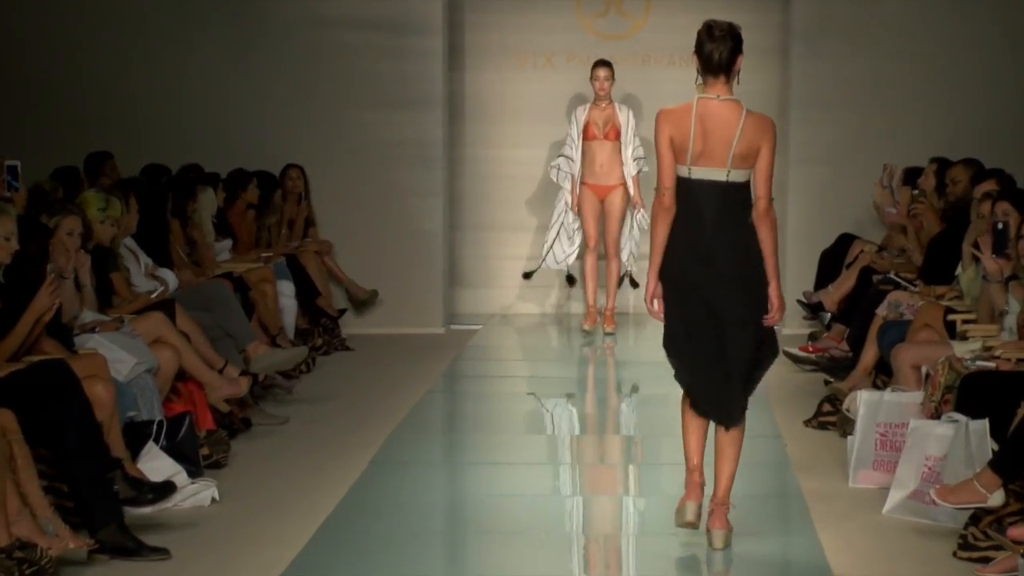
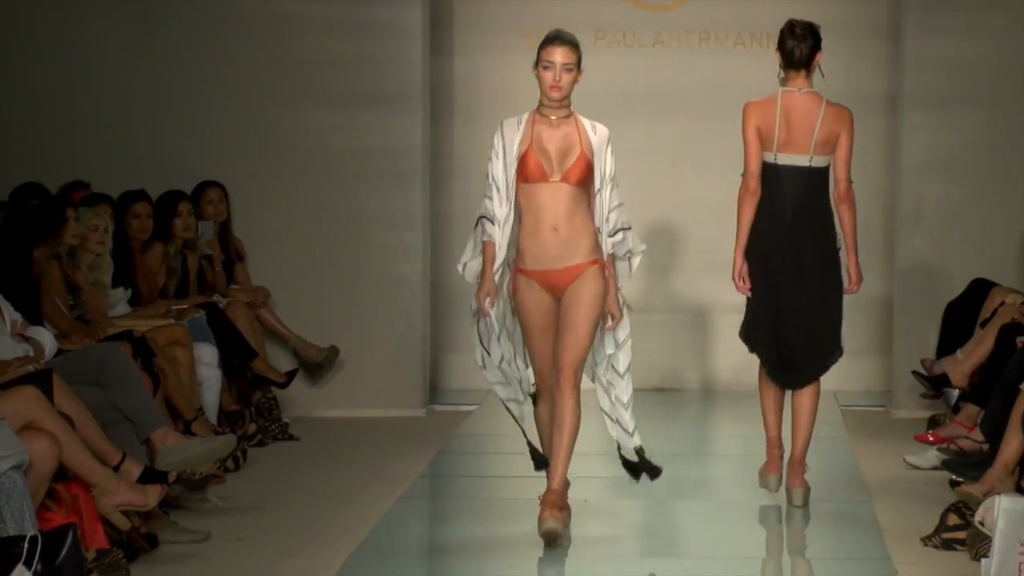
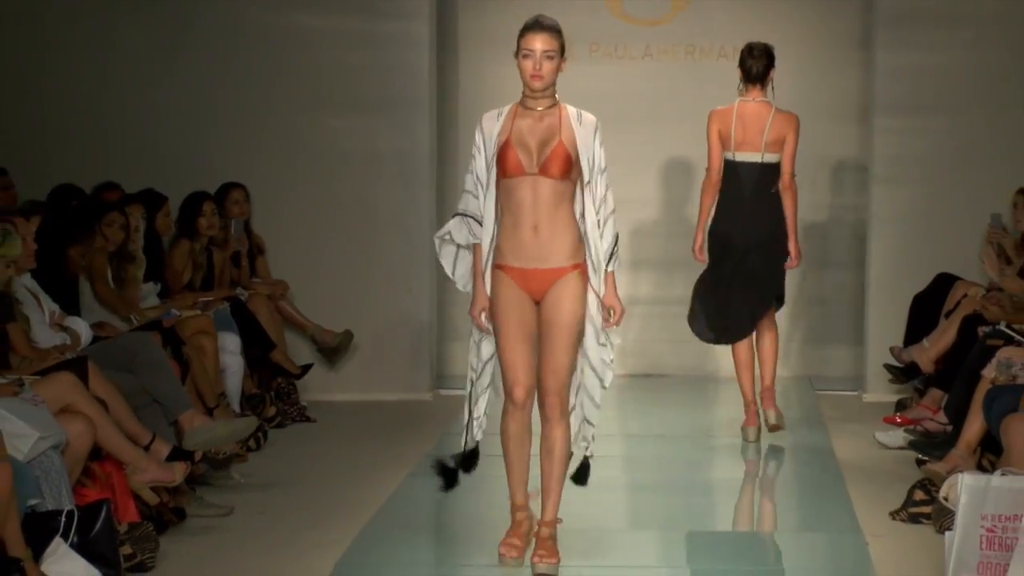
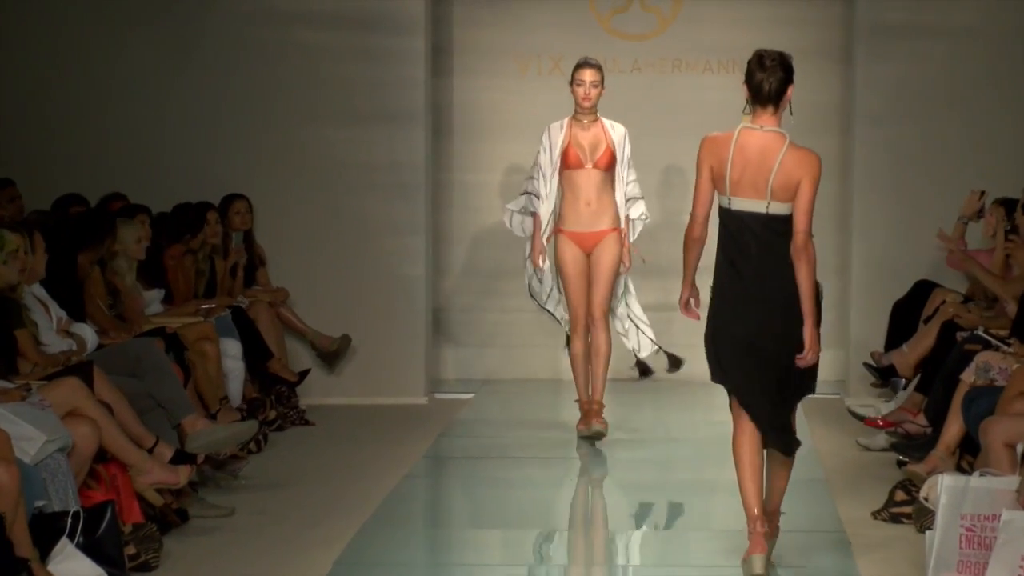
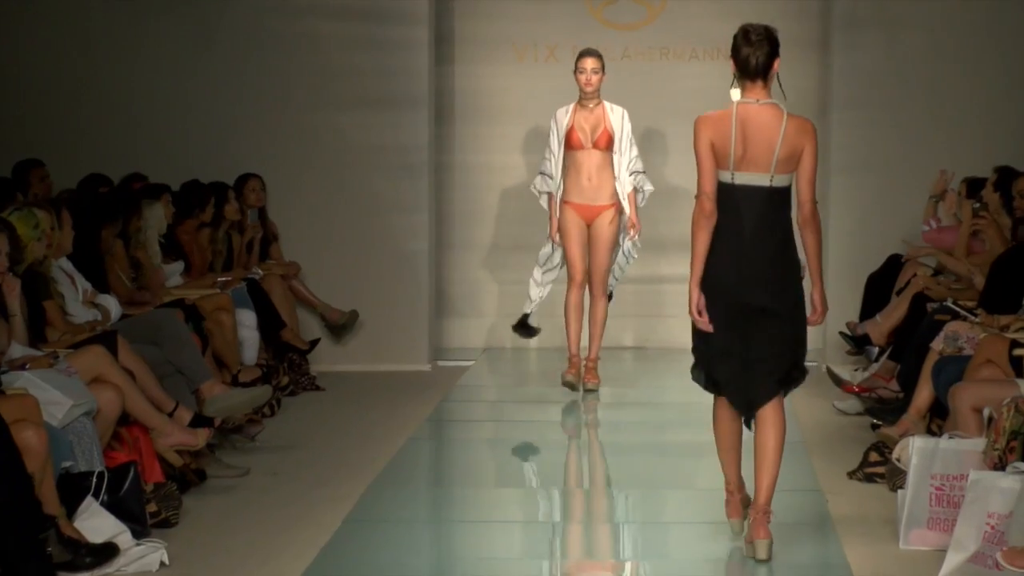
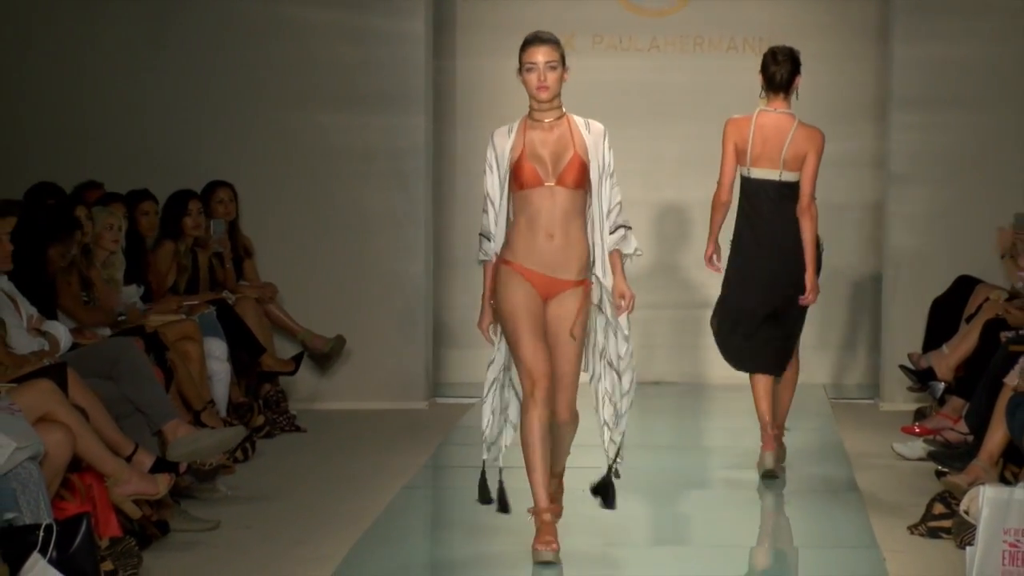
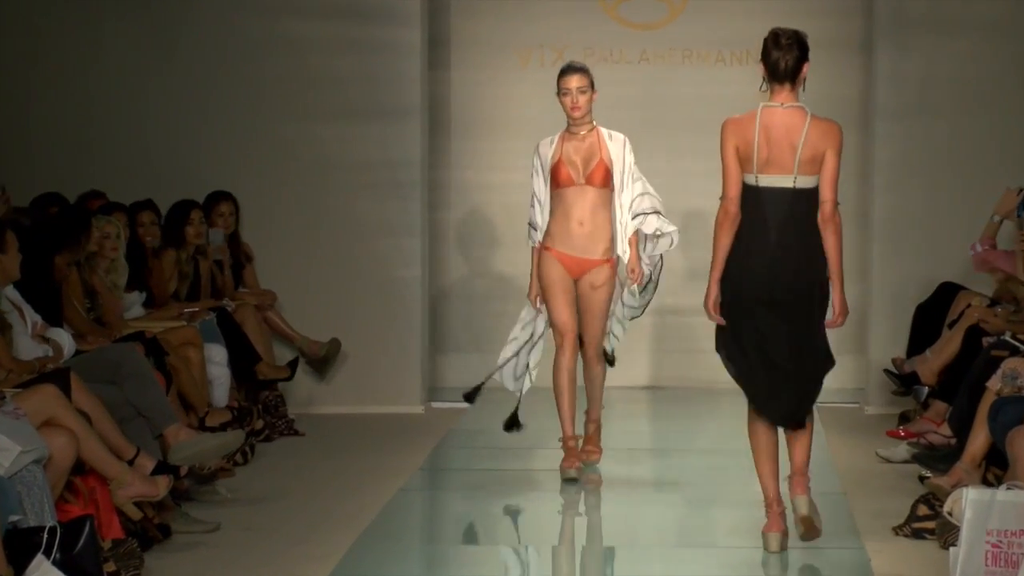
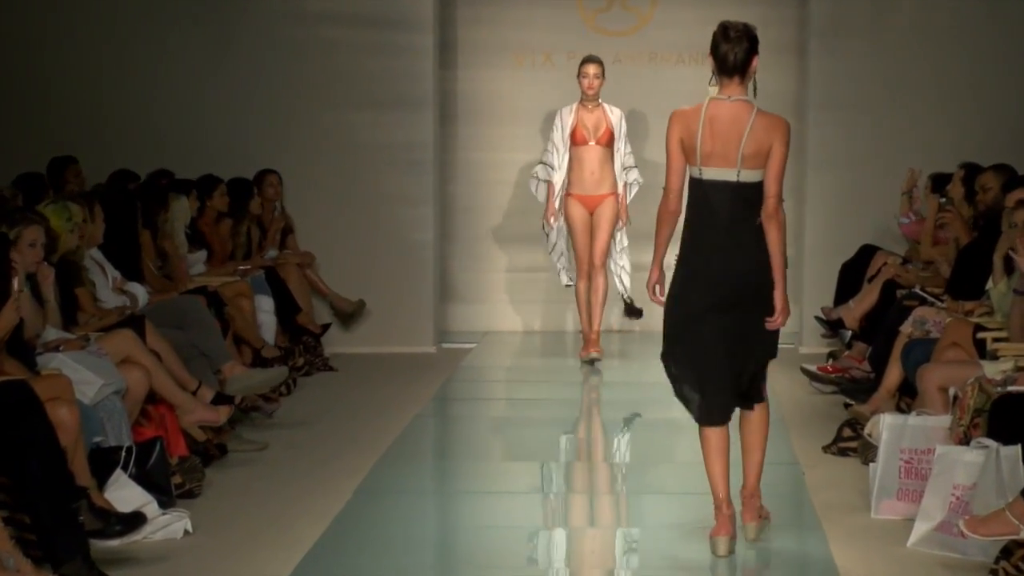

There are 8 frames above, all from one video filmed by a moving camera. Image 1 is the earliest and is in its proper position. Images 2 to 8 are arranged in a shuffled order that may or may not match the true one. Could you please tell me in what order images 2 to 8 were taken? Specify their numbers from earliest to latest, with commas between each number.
8, 5, 4, 7, 2, 6, 3
